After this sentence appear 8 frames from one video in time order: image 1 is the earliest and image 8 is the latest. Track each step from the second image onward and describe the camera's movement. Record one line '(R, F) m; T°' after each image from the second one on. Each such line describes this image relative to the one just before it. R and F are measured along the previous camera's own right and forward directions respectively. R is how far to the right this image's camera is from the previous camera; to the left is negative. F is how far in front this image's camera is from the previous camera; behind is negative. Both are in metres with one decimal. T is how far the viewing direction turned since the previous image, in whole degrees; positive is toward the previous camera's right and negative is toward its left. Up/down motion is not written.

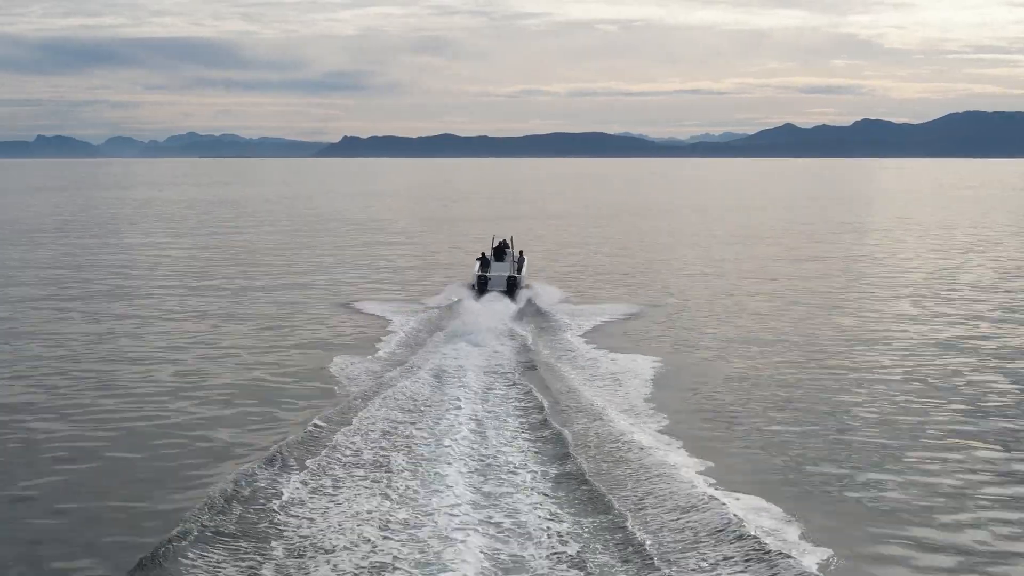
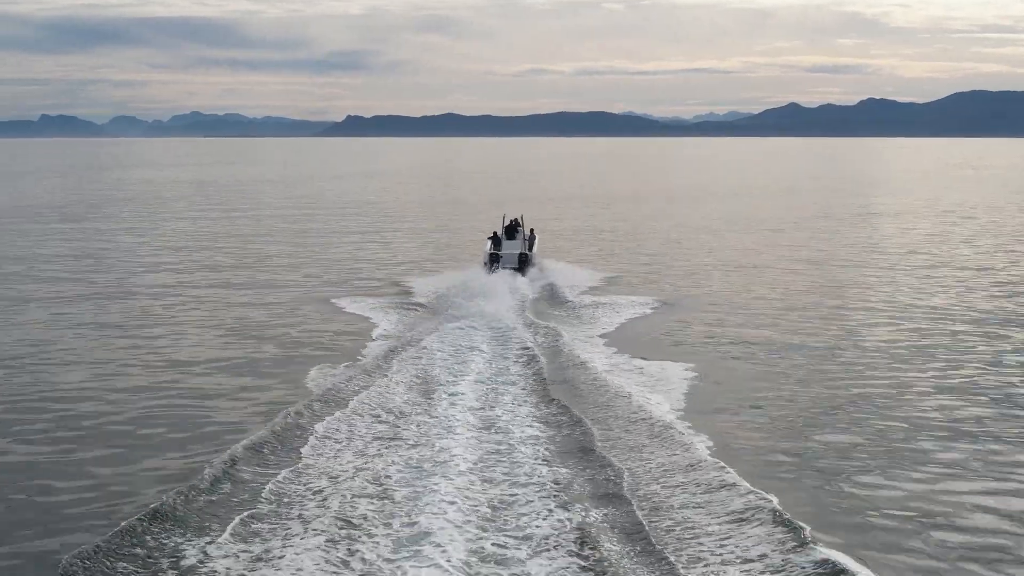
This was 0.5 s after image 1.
(-0.3, -1.9) m; 0°
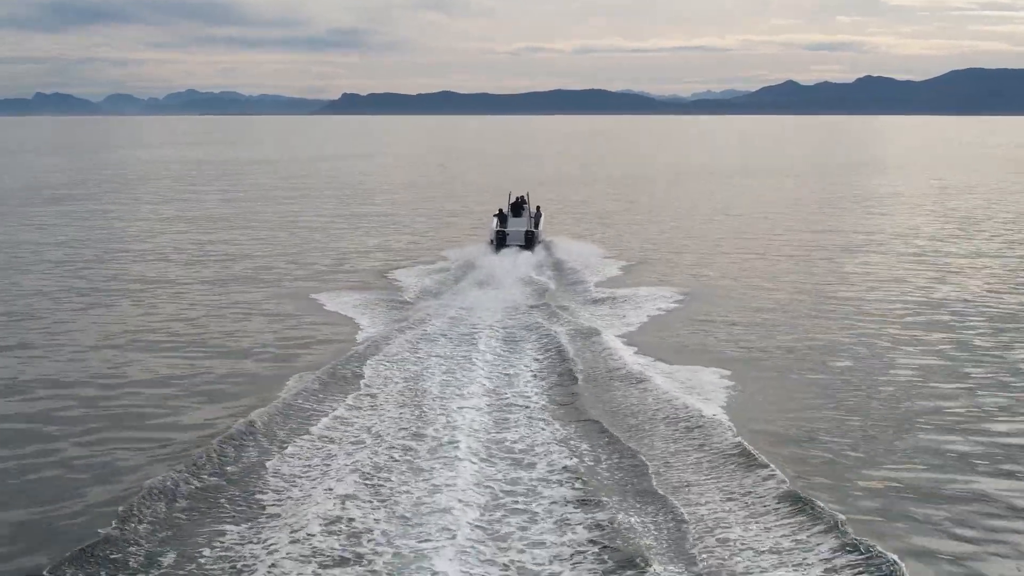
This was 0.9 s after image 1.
(-0.2, +1.7) m; 0°
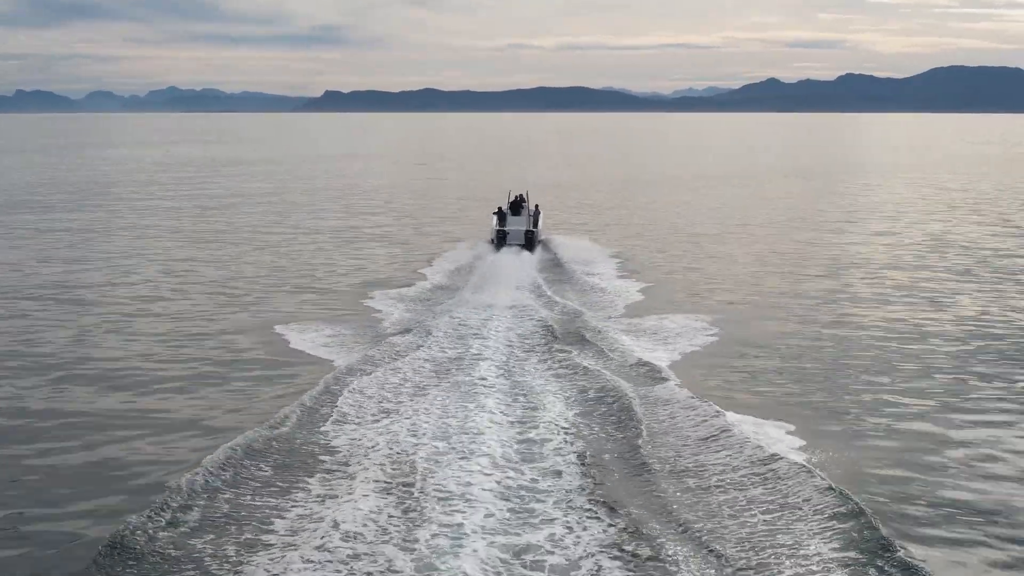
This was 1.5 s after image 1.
(-0.4, +2.0) m; +1°
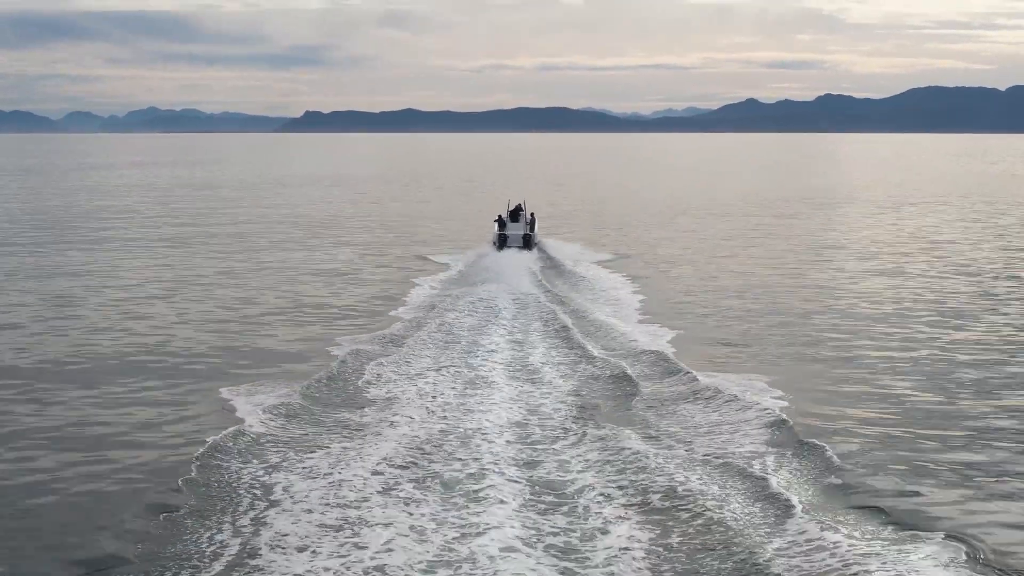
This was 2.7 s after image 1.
(-0.7, +3.2) m; +1°
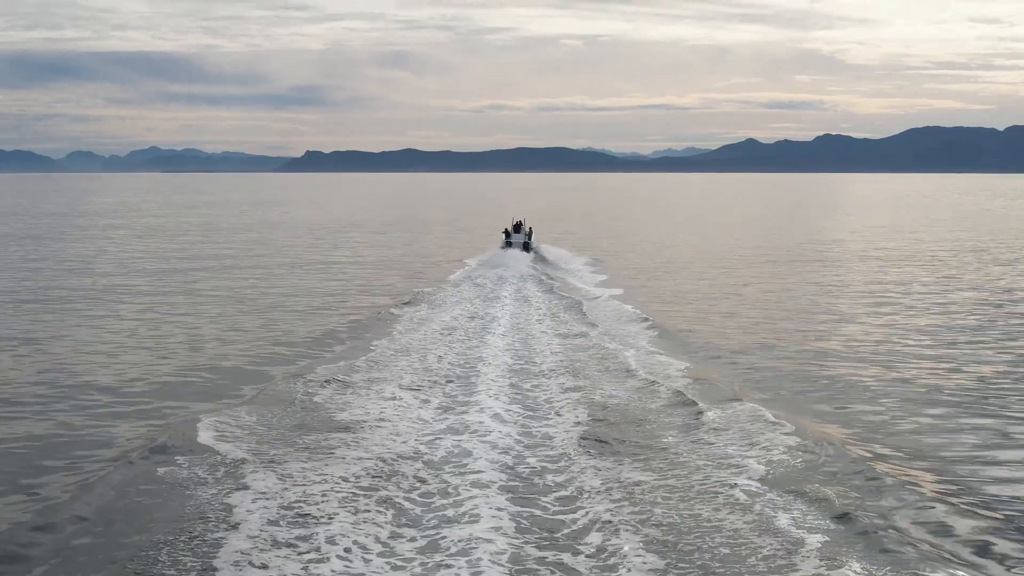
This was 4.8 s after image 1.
(+0.4, +1.3) m; 0°
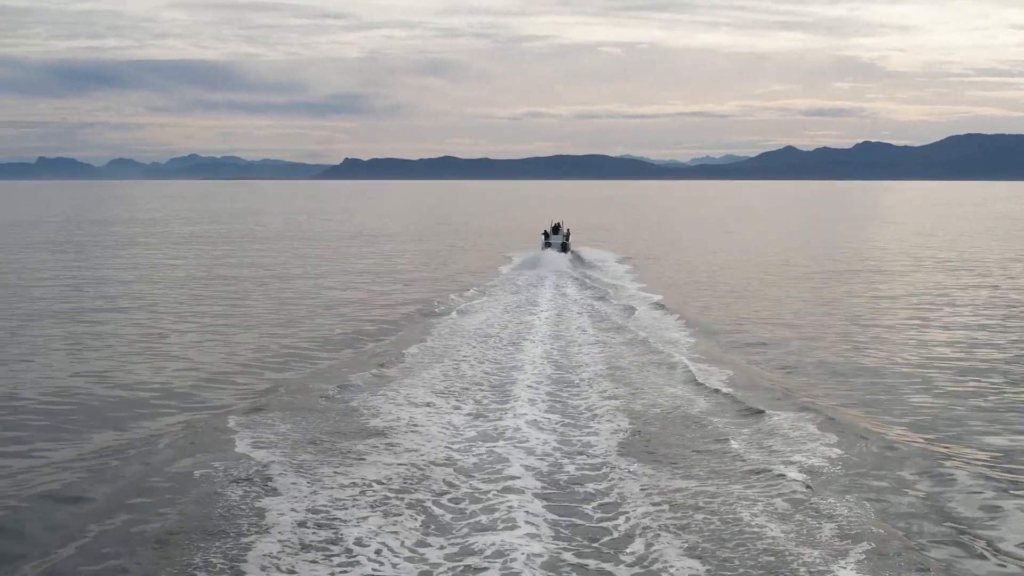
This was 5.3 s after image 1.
(0.0, +0.5) m; -2°
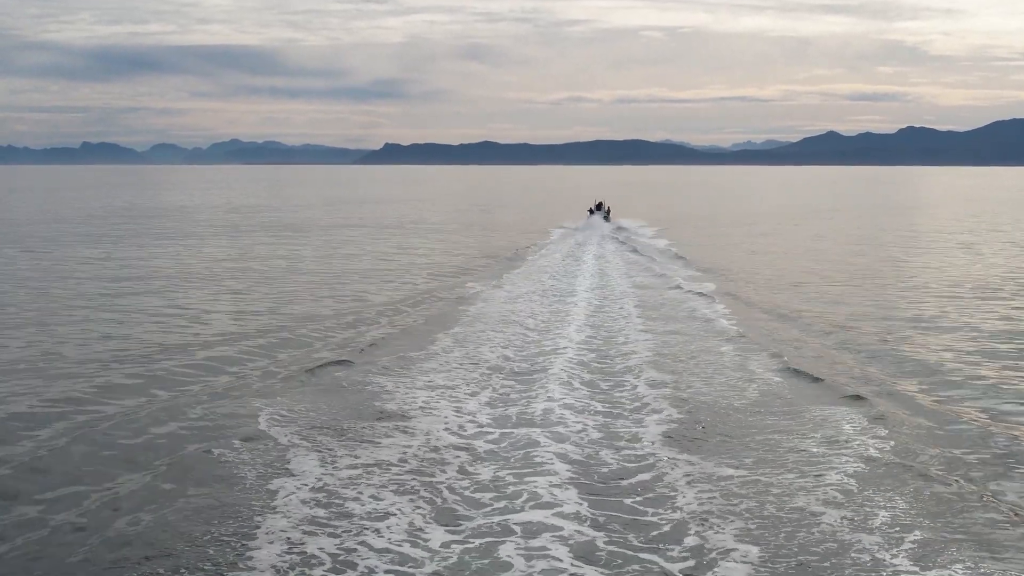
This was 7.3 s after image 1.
(-0.1, +0.8) m; -3°
